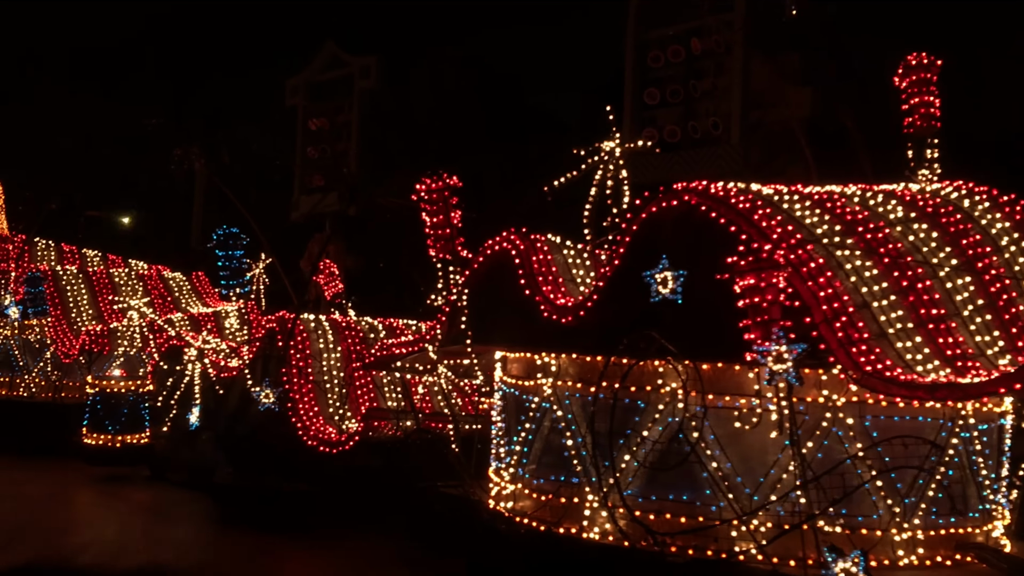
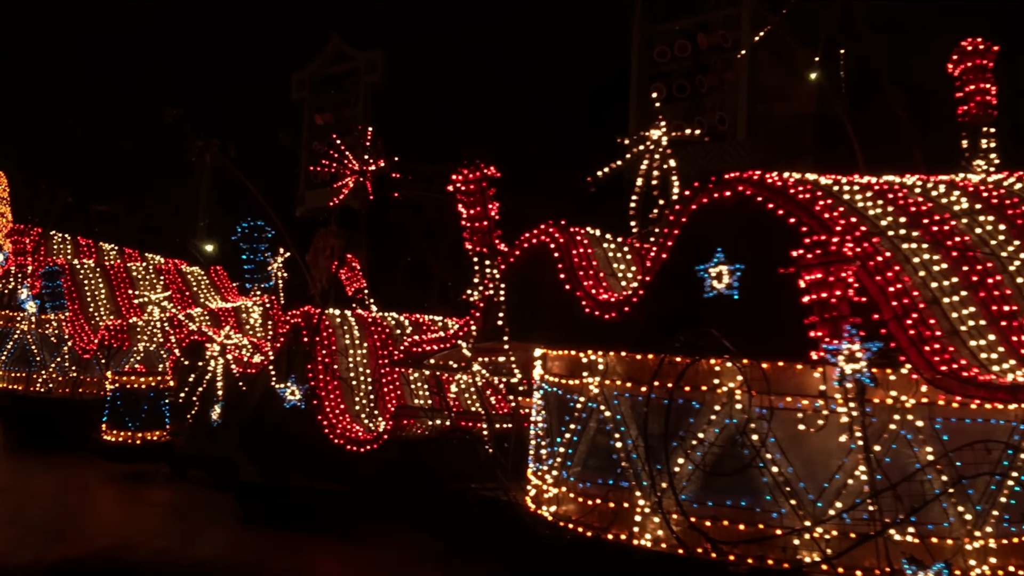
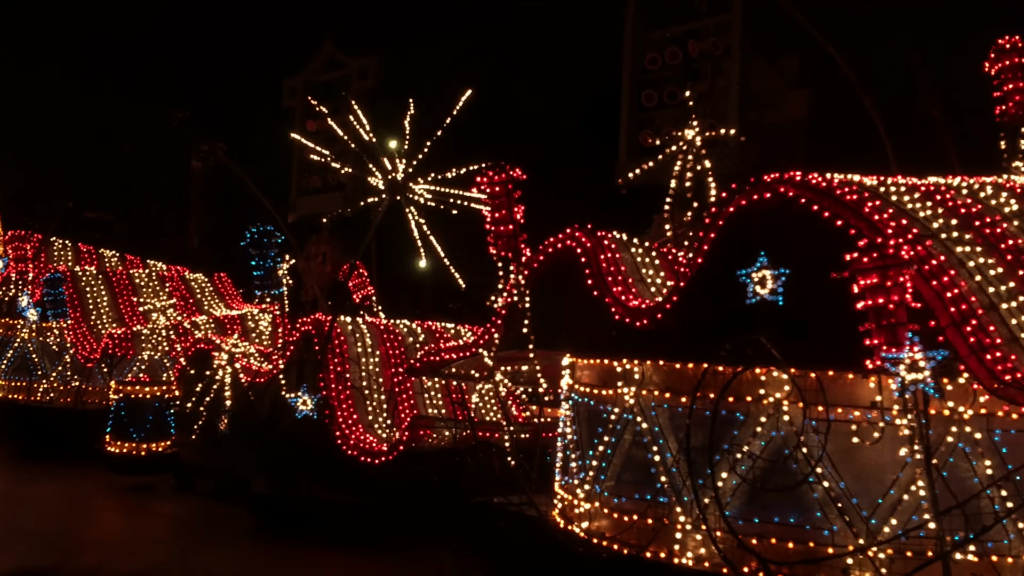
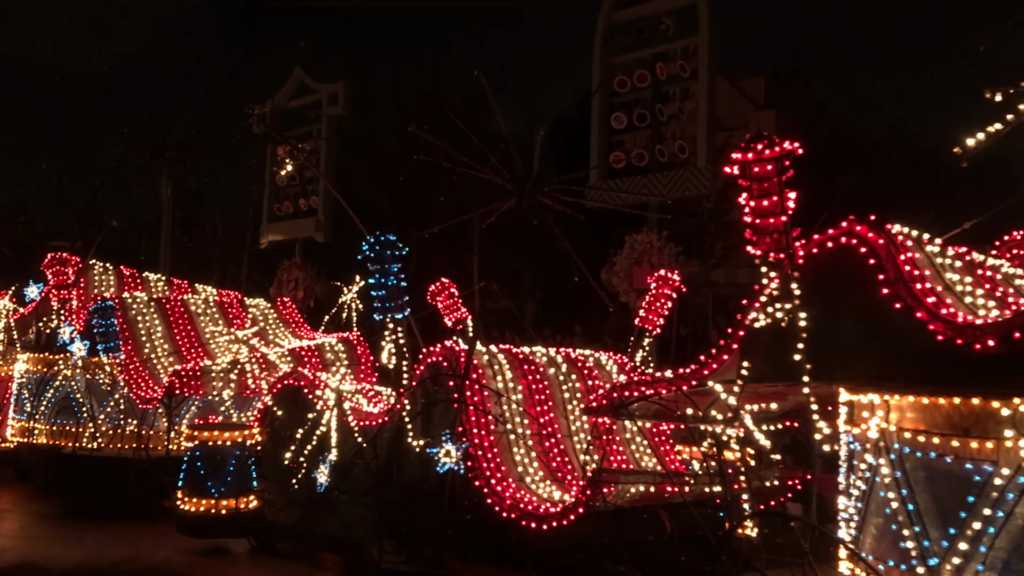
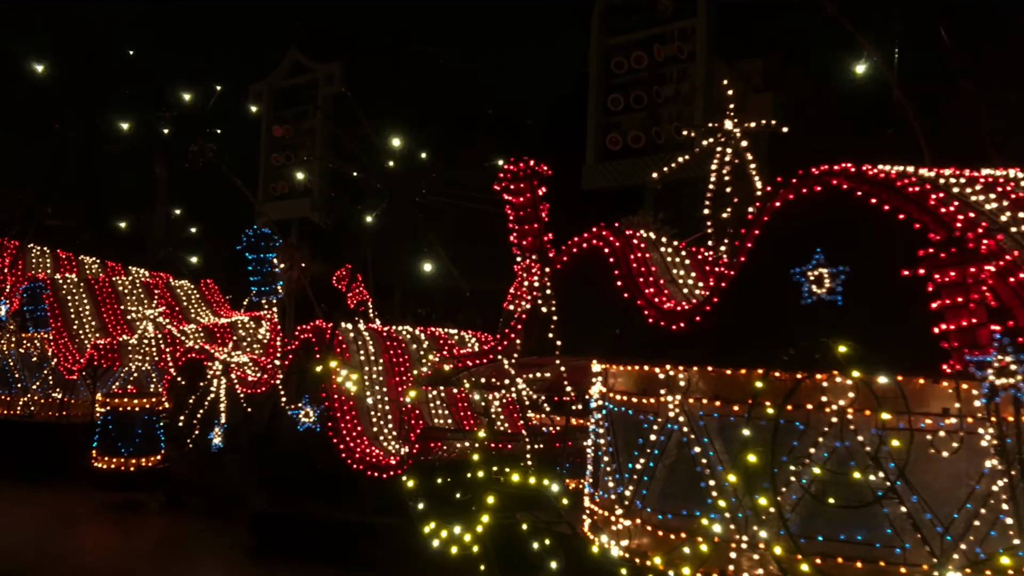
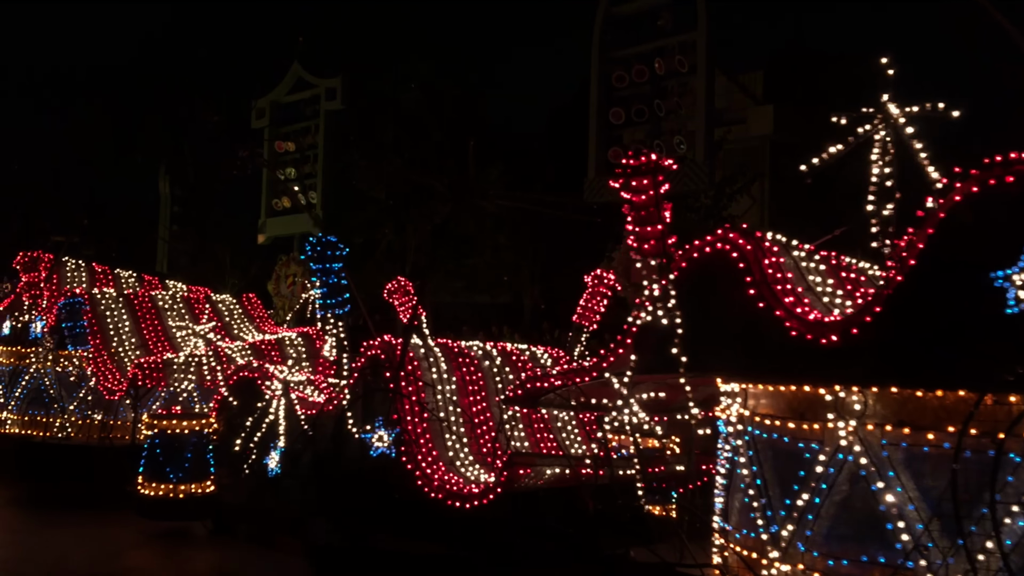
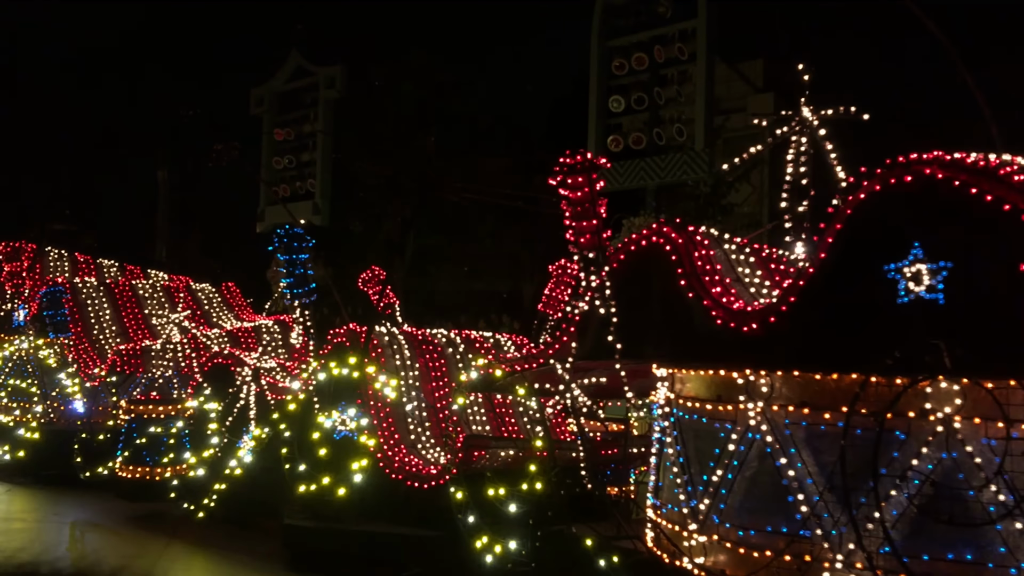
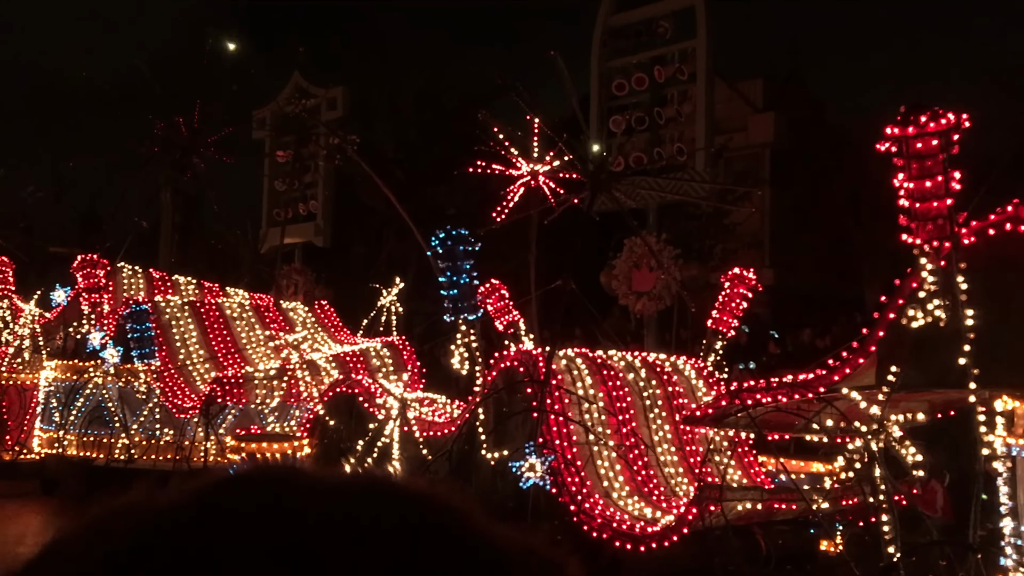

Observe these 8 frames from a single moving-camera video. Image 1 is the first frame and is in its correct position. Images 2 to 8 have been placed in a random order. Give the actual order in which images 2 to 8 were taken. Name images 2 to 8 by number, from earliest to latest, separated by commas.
2, 3, 5, 7, 6, 4, 8
